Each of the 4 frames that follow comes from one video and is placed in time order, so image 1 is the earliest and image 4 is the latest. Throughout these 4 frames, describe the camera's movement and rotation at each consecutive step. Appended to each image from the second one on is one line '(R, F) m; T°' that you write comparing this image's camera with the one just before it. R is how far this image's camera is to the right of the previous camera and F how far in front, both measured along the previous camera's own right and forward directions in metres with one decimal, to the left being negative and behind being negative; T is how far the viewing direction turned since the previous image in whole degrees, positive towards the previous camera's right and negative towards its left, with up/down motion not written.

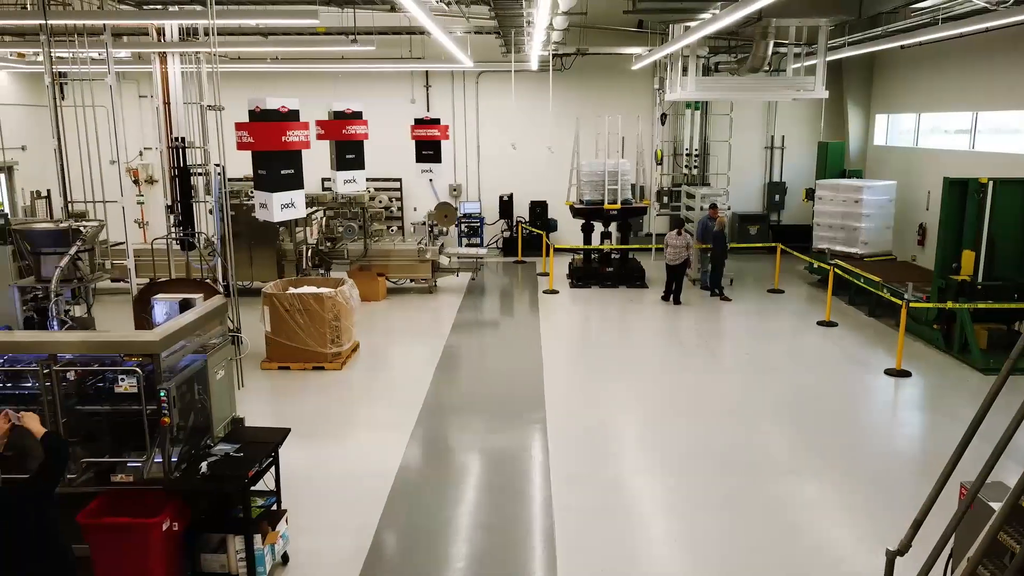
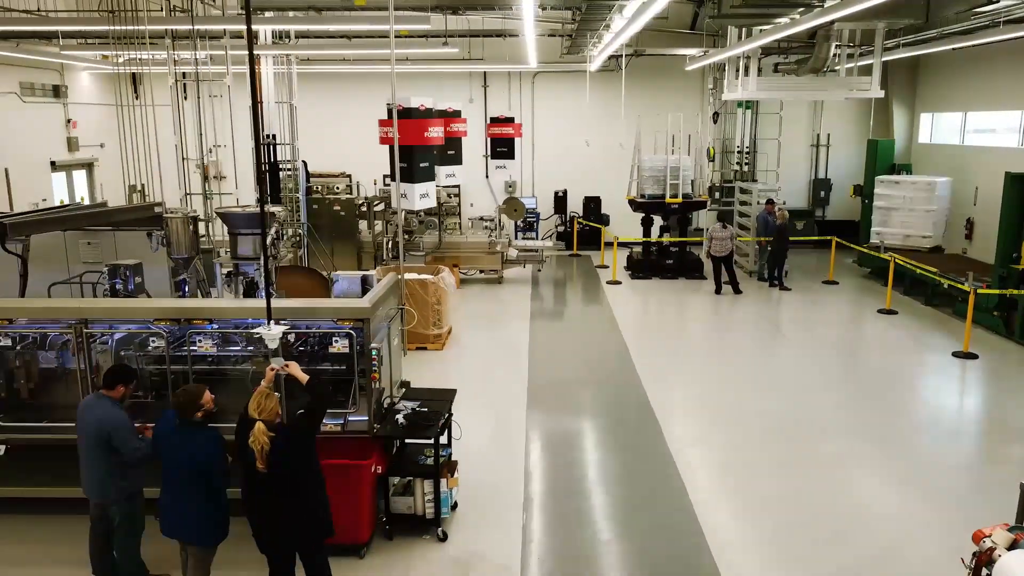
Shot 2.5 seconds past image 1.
(-0.8, -0.5) m; -1°
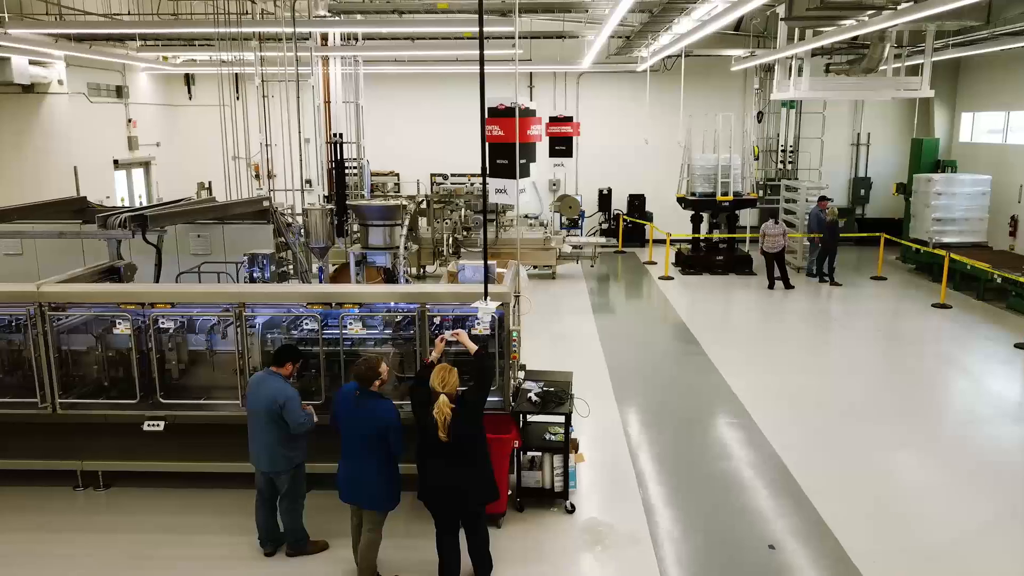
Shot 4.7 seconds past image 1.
(-0.7, -0.3) m; -1°
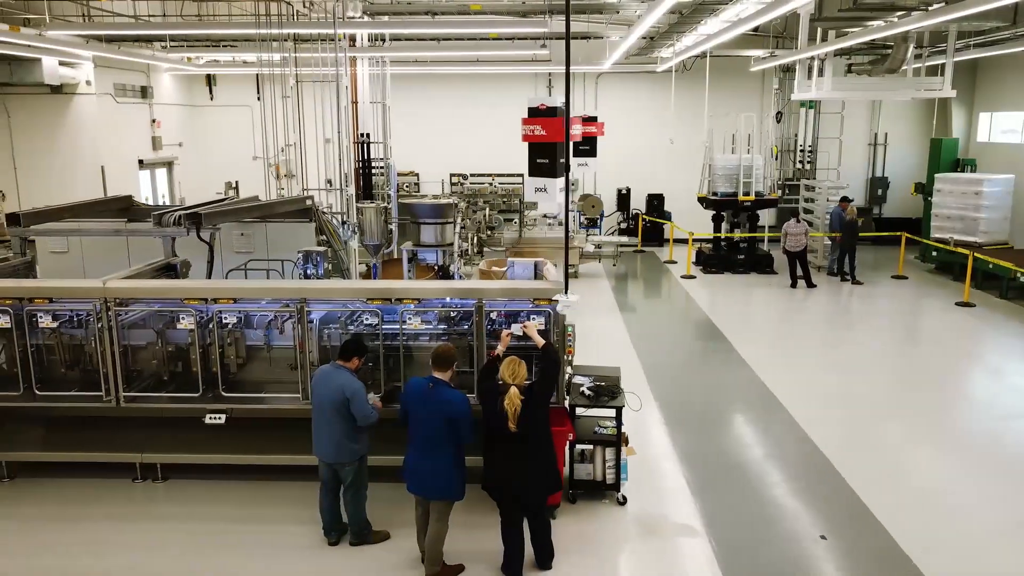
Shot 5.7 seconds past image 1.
(-0.3, -0.1) m; 0°
